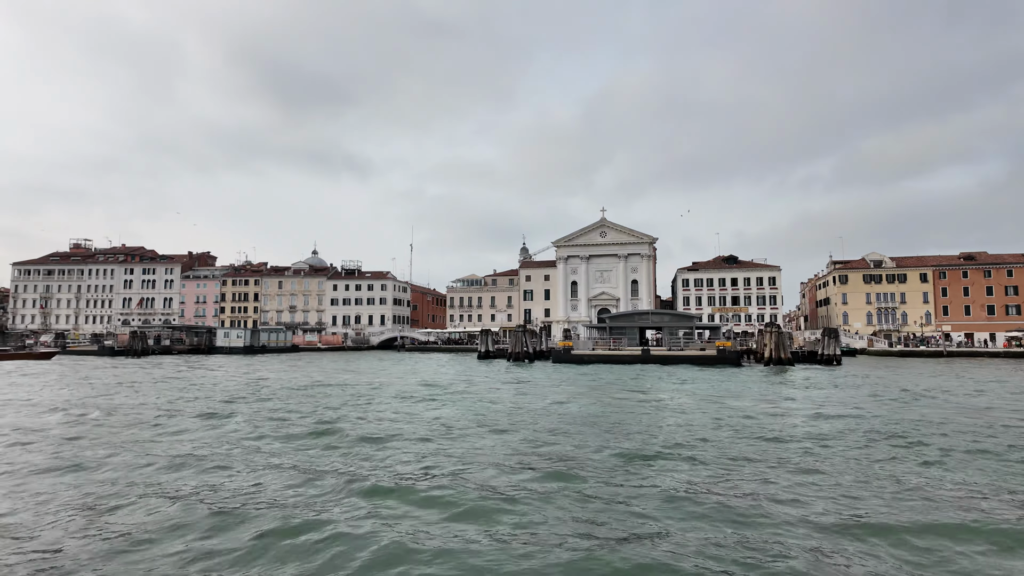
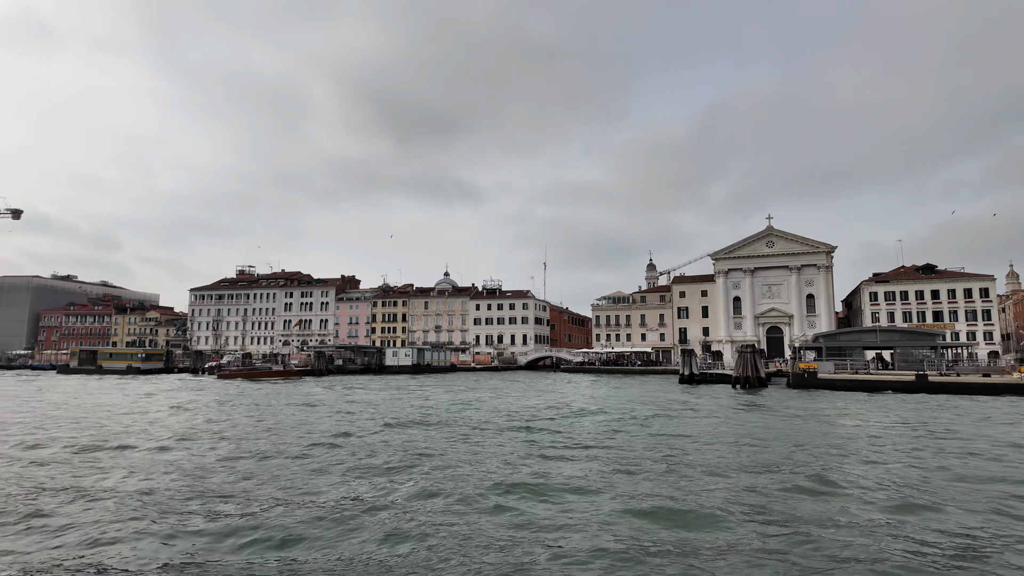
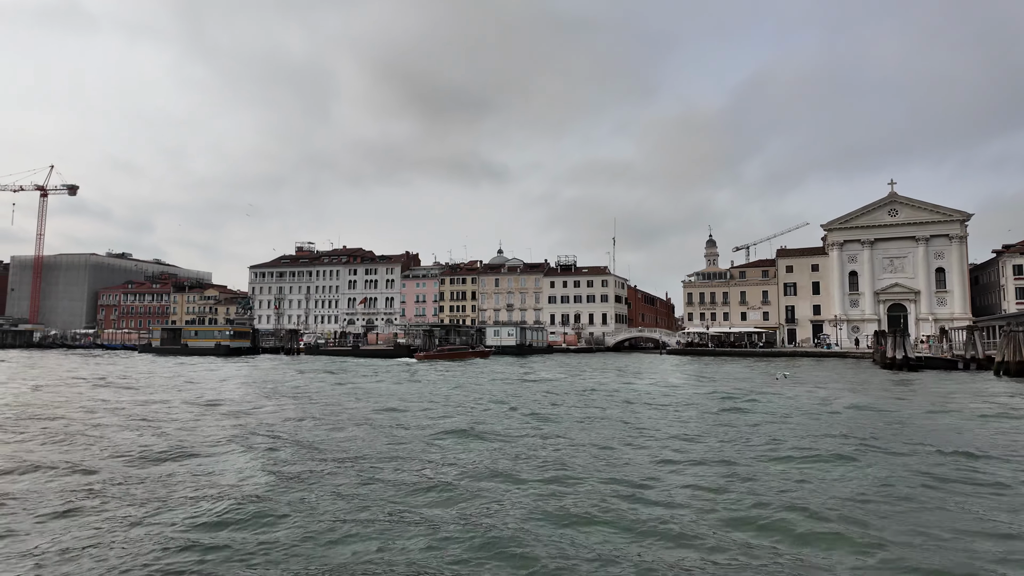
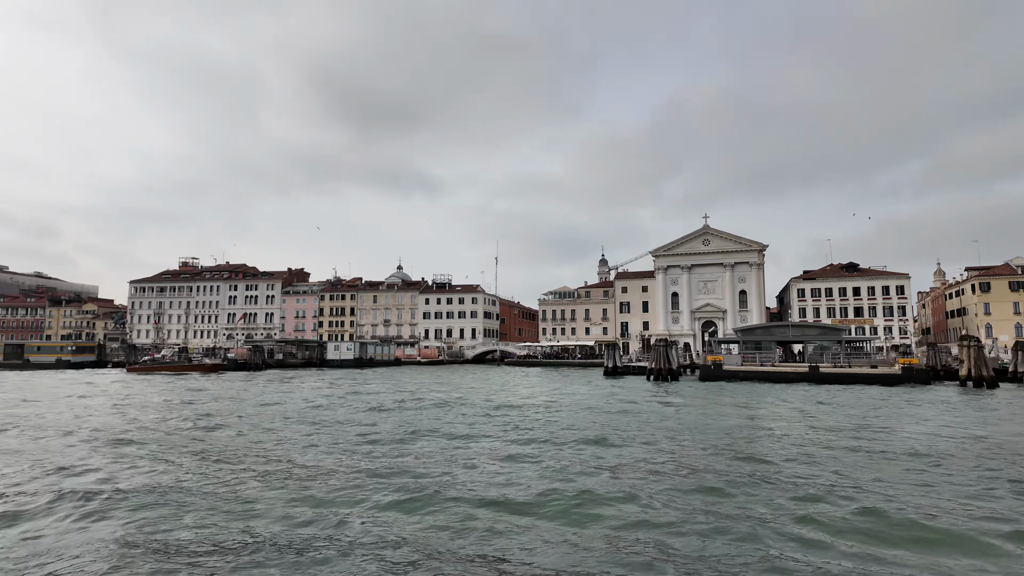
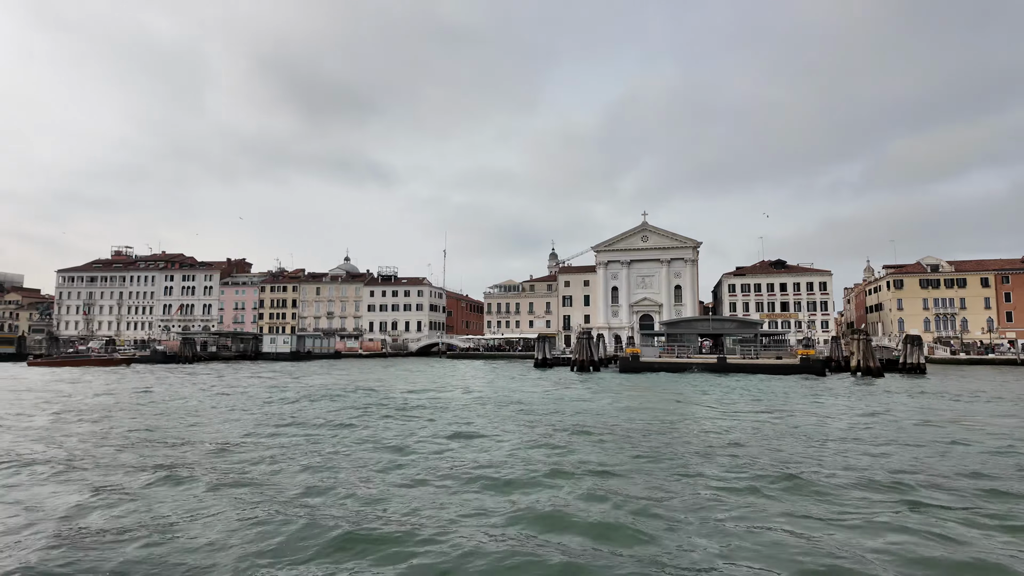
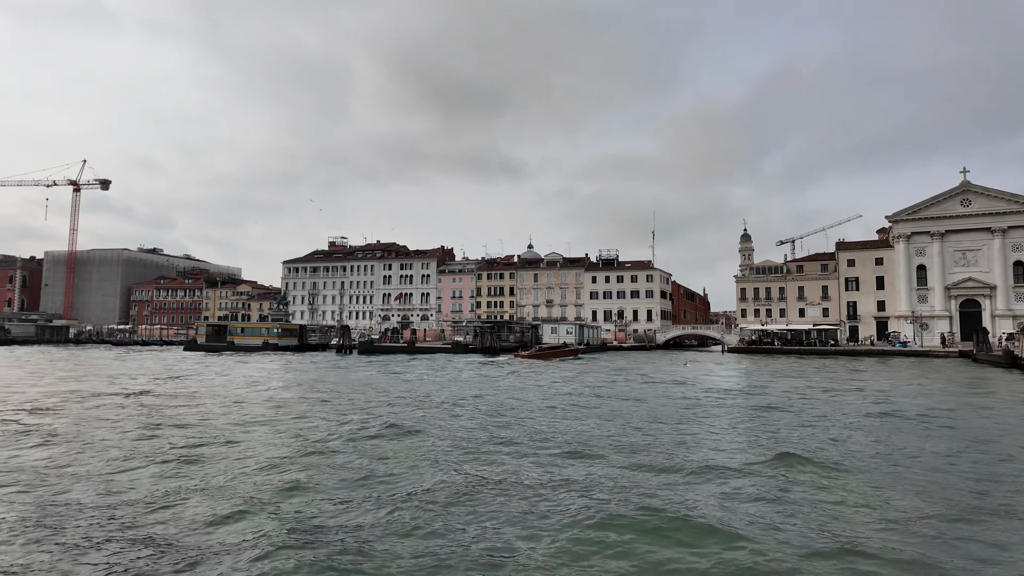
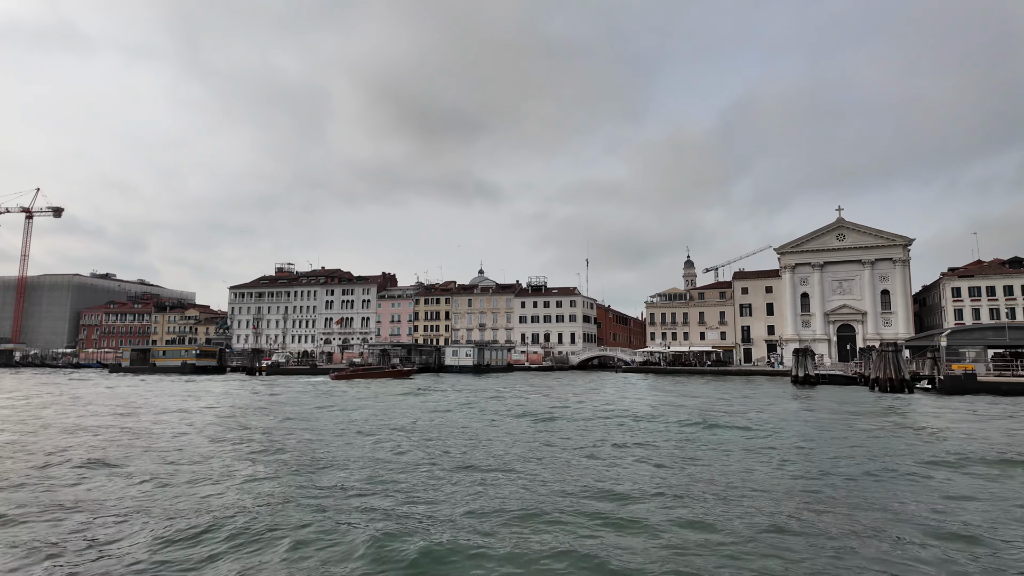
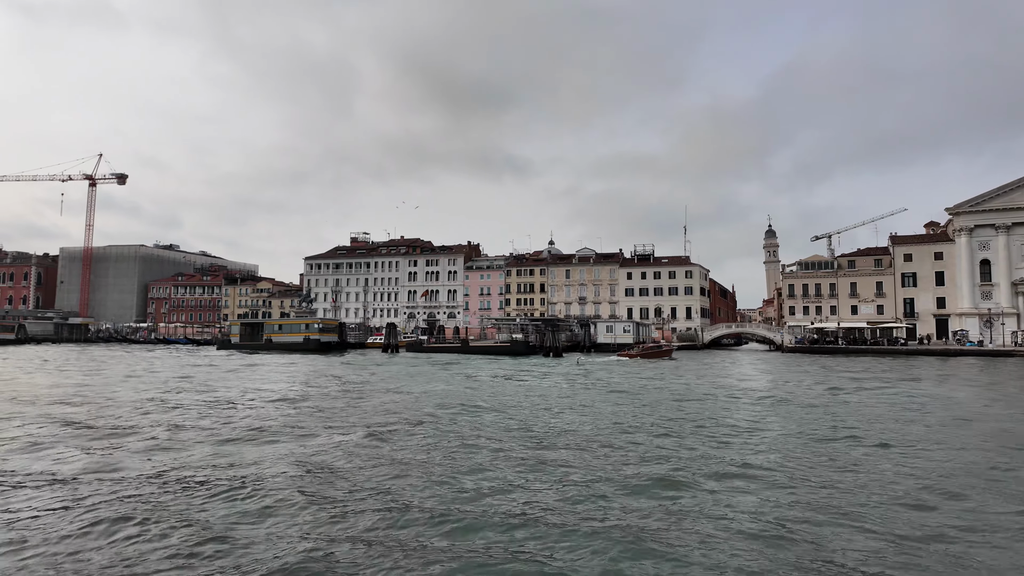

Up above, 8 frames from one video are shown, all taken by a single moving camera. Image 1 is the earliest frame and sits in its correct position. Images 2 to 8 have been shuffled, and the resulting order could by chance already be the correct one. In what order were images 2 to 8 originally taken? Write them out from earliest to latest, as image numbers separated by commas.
5, 4, 2, 7, 3, 6, 8
